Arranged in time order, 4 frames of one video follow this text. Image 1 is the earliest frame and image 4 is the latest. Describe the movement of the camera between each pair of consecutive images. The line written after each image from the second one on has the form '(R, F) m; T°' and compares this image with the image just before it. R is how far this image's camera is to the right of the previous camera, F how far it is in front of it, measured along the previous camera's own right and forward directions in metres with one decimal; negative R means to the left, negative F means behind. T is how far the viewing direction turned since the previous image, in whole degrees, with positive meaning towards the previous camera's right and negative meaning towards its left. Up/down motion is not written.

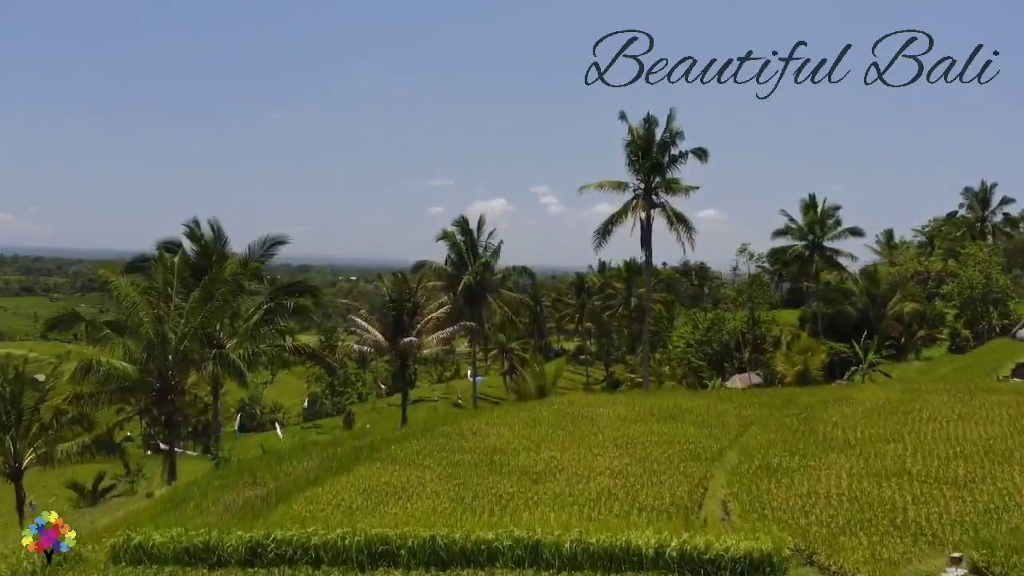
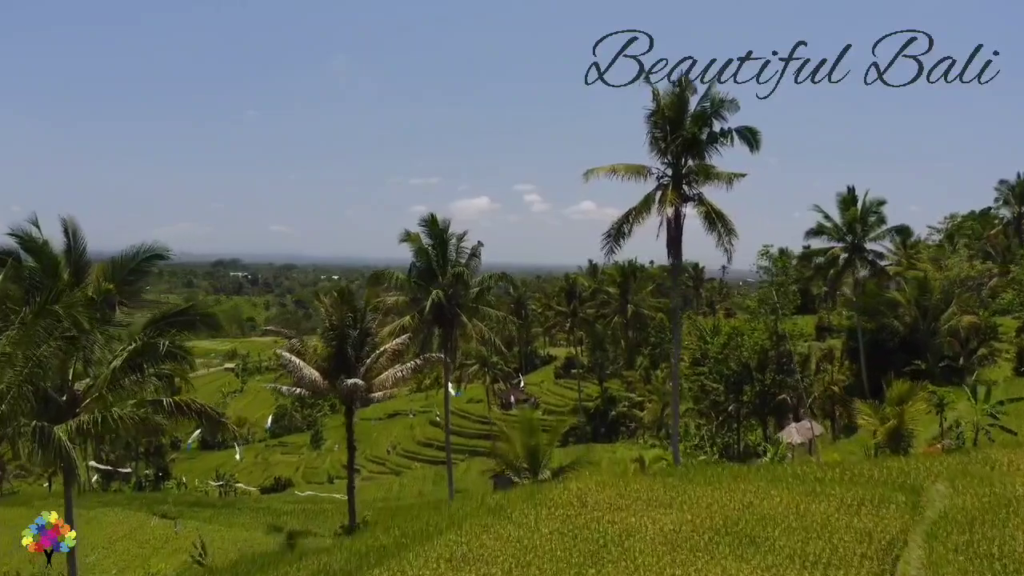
(+0.1, +5.8) m; +1°
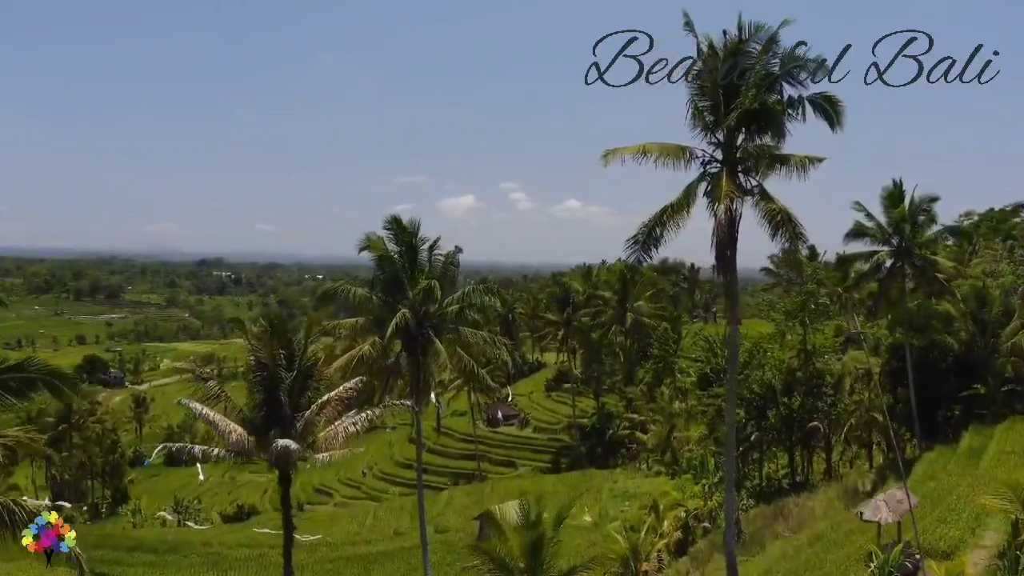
(-0.1, +4.4) m; +1°
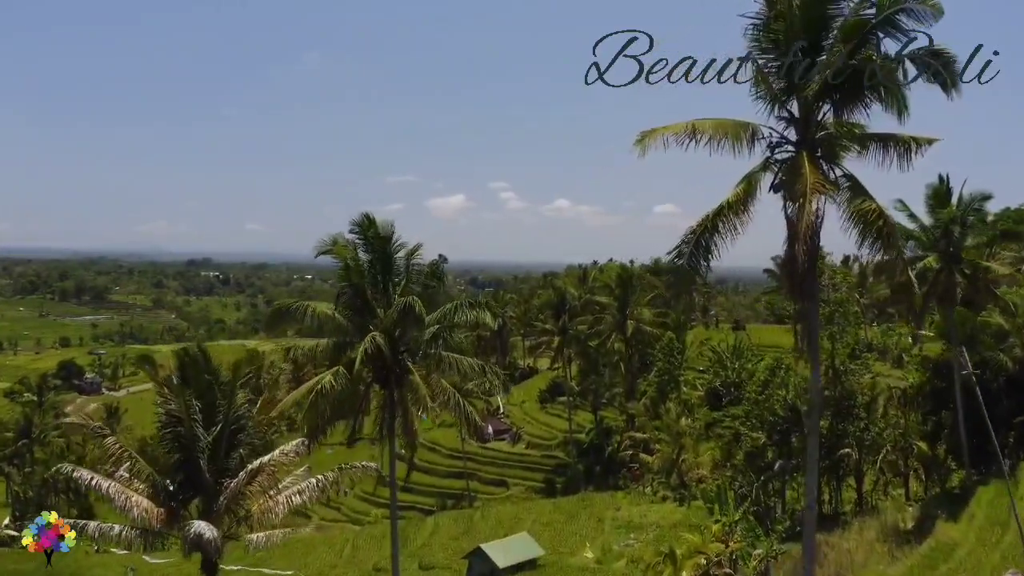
(-0.1, +3.2) m; +1°
